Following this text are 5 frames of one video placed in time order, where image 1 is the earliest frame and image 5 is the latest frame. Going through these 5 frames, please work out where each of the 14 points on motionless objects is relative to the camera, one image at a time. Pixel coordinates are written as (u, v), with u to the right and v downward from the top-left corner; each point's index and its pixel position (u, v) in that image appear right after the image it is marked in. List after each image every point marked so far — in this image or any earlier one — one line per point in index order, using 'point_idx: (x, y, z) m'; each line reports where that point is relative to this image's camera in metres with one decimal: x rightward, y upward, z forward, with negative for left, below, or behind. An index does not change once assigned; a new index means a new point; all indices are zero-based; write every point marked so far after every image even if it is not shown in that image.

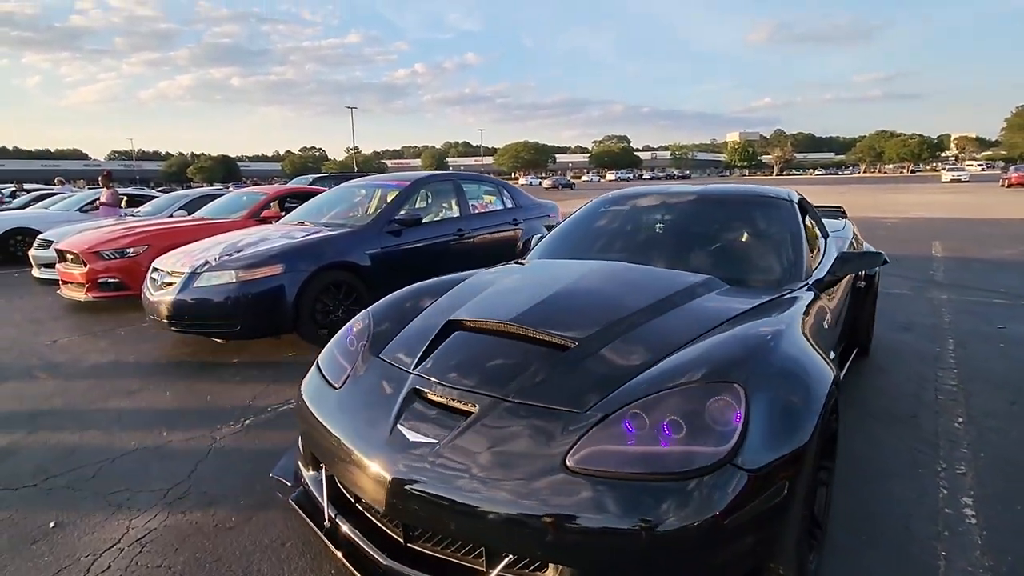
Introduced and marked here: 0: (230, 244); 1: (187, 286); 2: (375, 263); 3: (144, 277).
0: (-2.4, +0.4, +4.6) m
1: (-2.7, 0.0, +4.3) m
2: (-1.3, +0.2, +5.0) m
3: (-4.5, +0.1, +6.5) m
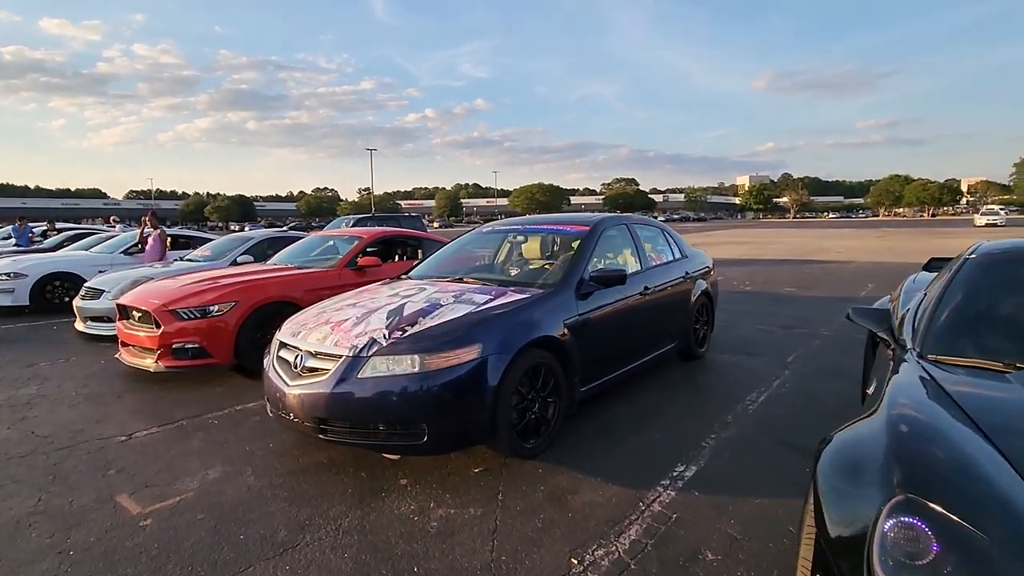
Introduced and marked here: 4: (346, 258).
0: (-0.7, -0.2, +3.3) m
1: (-1.0, -0.5, +3.0) m
2: (+0.4, -0.3, +3.7) m
3: (-2.8, -0.5, +5.2) m
4: (-2.0, +0.4, +6.5) m
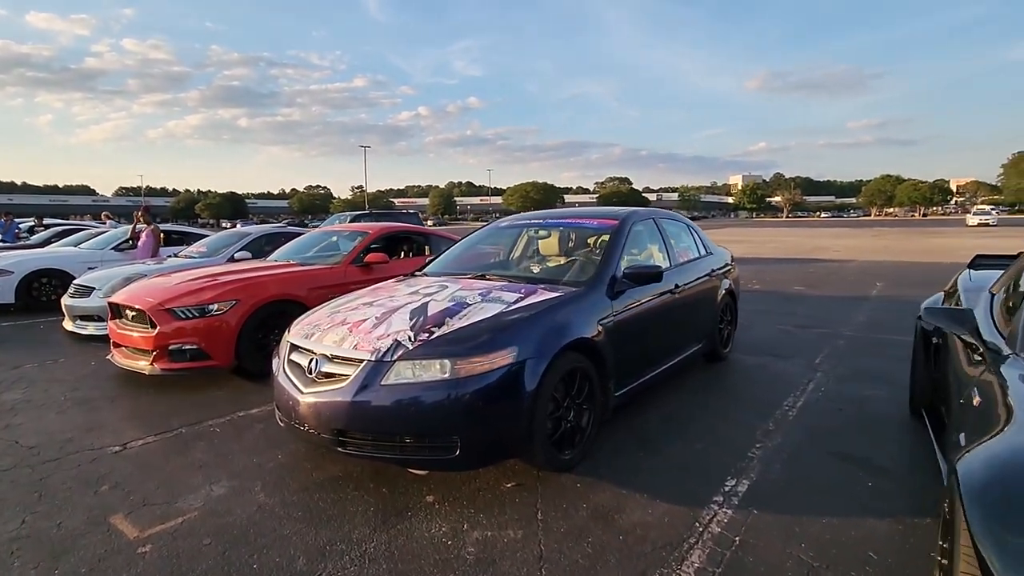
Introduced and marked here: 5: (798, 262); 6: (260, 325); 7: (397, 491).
0: (-0.5, -0.1, +3.0) m
1: (-0.7, -0.5, +2.7) m
2: (+0.6, -0.3, +3.4) m
3: (-2.6, -0.5, +4.9) m
4: (-1.9, +0.4, +6.2) m
5: (+9.7, +0.9, +17.8) m
6: (-2.5, -0.4, +5.1) m
7: (-0.6, -1.1, +2.9) m
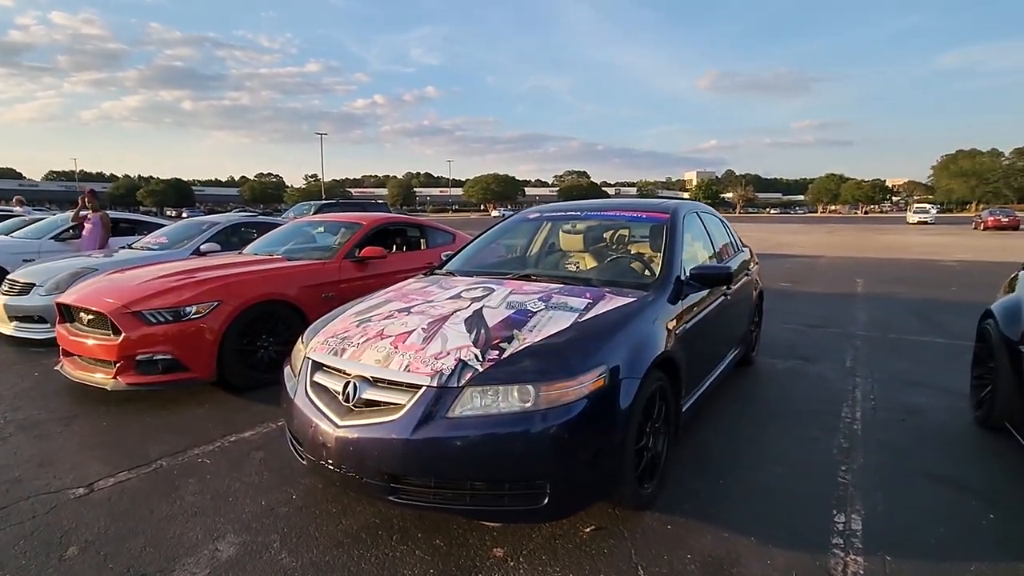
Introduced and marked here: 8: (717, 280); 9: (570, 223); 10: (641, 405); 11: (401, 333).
0: (-0.2, -0.2, +2.5) m
1: (-0.4, -0.5, +2.1) m
2: (+0.9, -0.3, +3.0) m
3: (-2.4, -0.5, +4.2) m
4: (-1.8, +0.4, +5.5) m
5: (+8.9, +1.0, +18.1) m
6: (-2.3, -0.4, +4.4) m
7: (-0.2, -1.1, +2.3) m
8: (+1.3, +0.1, +3.2) m
9: (+0.5, +0.6, +4.5) m
10: (+0.6, -0.6, +2.5) m
11: (-0.5, -0.2, +2.5) m
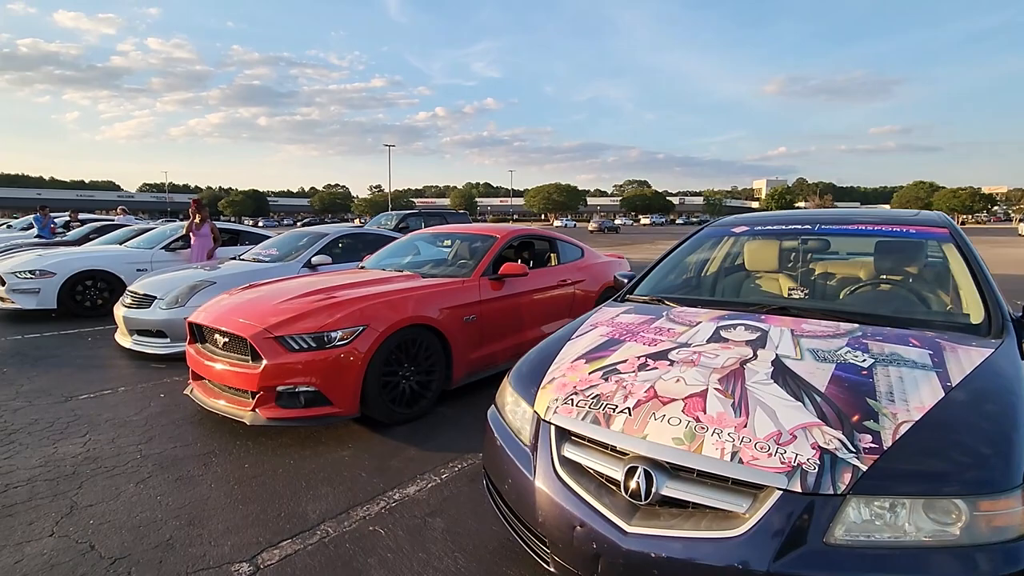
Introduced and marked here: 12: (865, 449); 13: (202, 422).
0: (+1.0, -0.3, +1.8) m
1: (+0.7, -0.6, +1.4) m
2: (+2.1, -0.5, +2.1) m
3: (-1.1, -0.6, +3.7) m
4: (-0.3, +0.2, +5.0) m
5: (+11.6, +0.5, +16.3) m
6: (-0.9, -0.5, +3.9) m
7: (+0.8, -1.3, +1.6) m
8: (+2.5, -0.1, +2.3) m
9: (+1.8, +0.3, +3.7) m
10: (+1.7, -0.7, +1.7) m
11: (+0.6, -0.4, +1.8) m
12: (+1.0, -0.5, +1.5) m
13: (-2.4, -1.0, +4.0) m
